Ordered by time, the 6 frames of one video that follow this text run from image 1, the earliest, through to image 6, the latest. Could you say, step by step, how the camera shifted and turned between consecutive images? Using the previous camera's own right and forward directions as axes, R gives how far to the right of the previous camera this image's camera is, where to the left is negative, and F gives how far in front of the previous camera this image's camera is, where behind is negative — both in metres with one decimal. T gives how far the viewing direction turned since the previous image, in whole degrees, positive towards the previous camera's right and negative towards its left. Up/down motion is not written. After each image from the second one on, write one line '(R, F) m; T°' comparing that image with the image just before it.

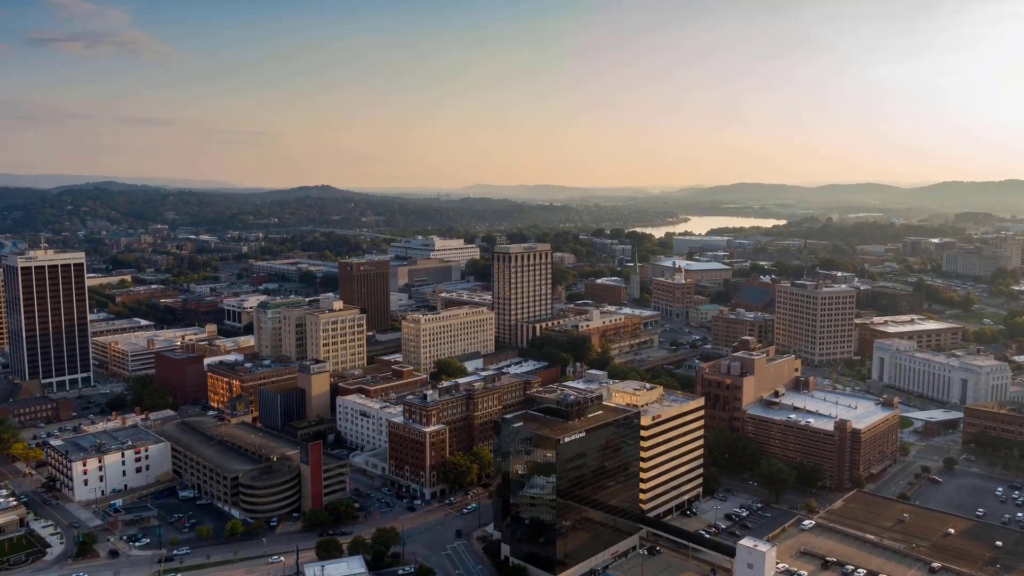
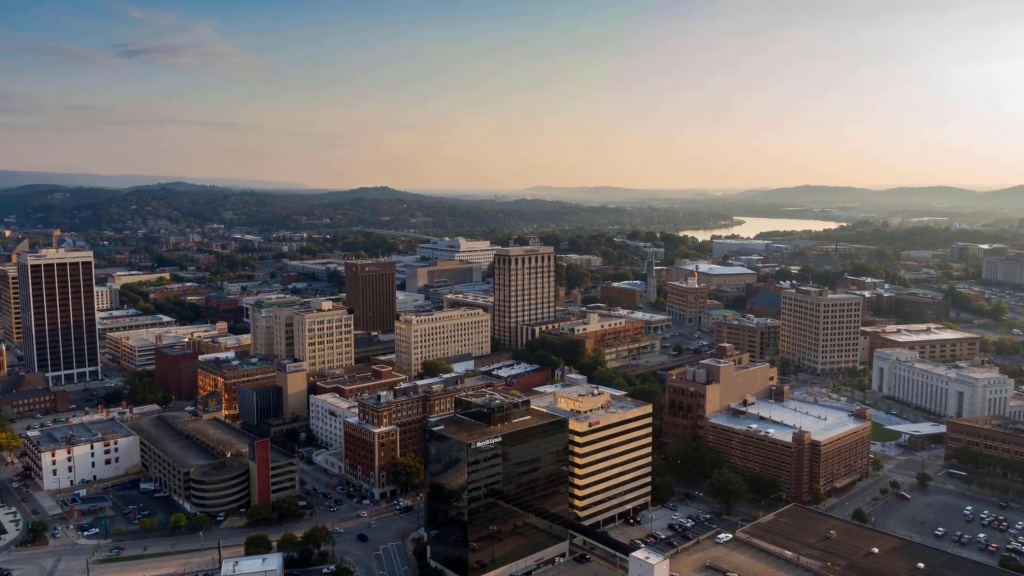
(+6.2, +0.4) m; -4°
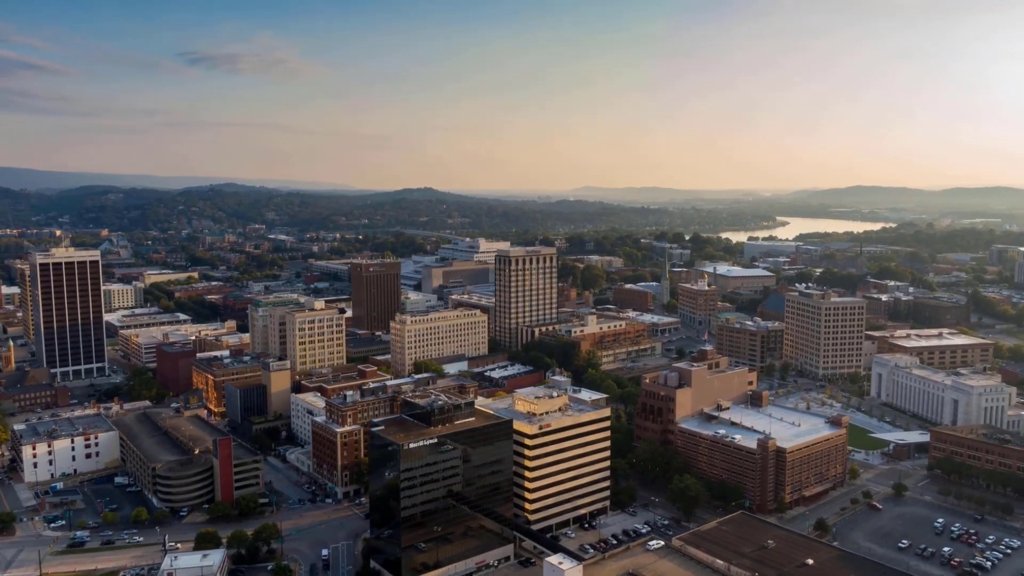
(+4.8, +0.3) m; -3°
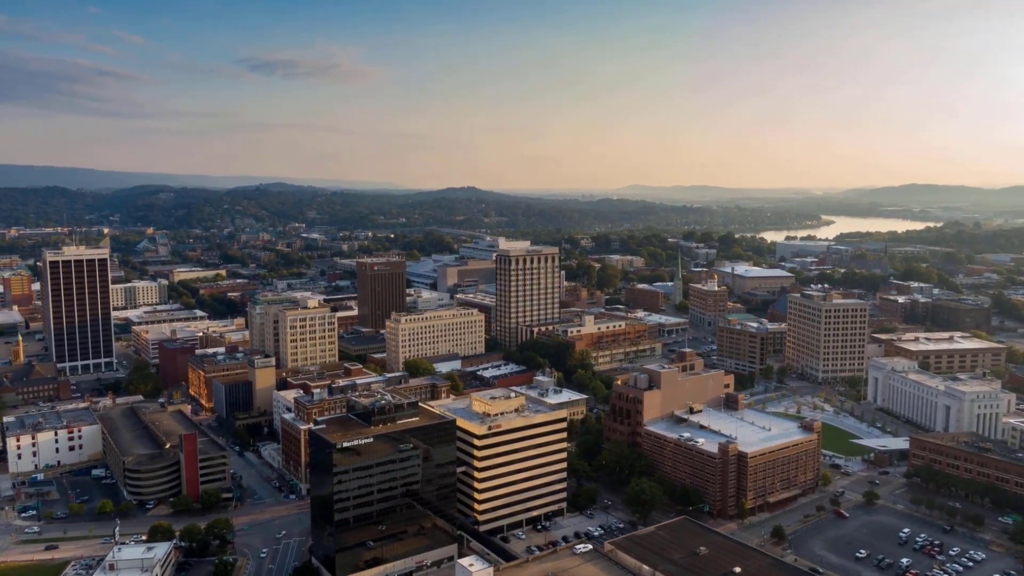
(+4.8, +0.3) m; -3°
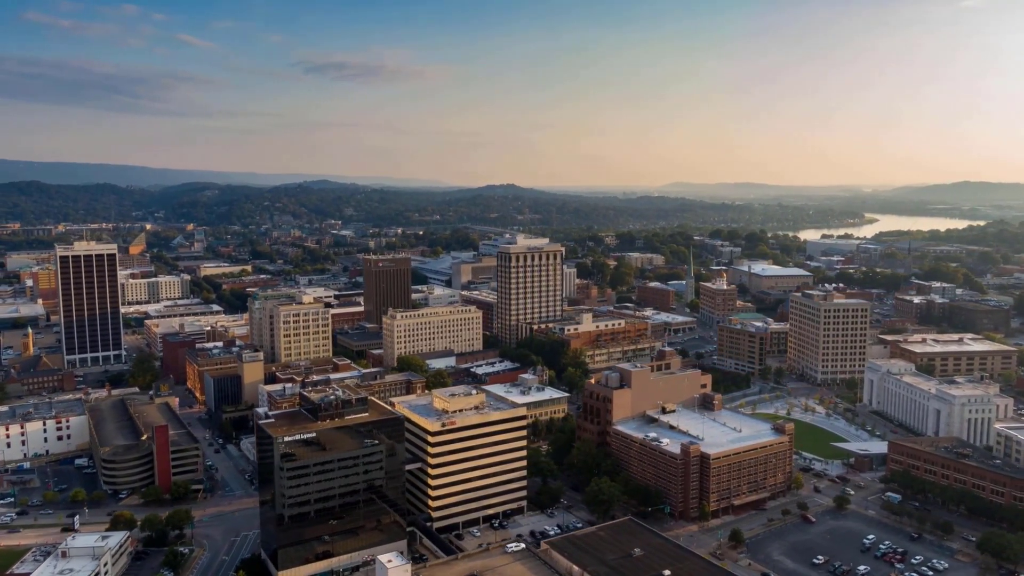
(+4.4, +0.3) m; -3°
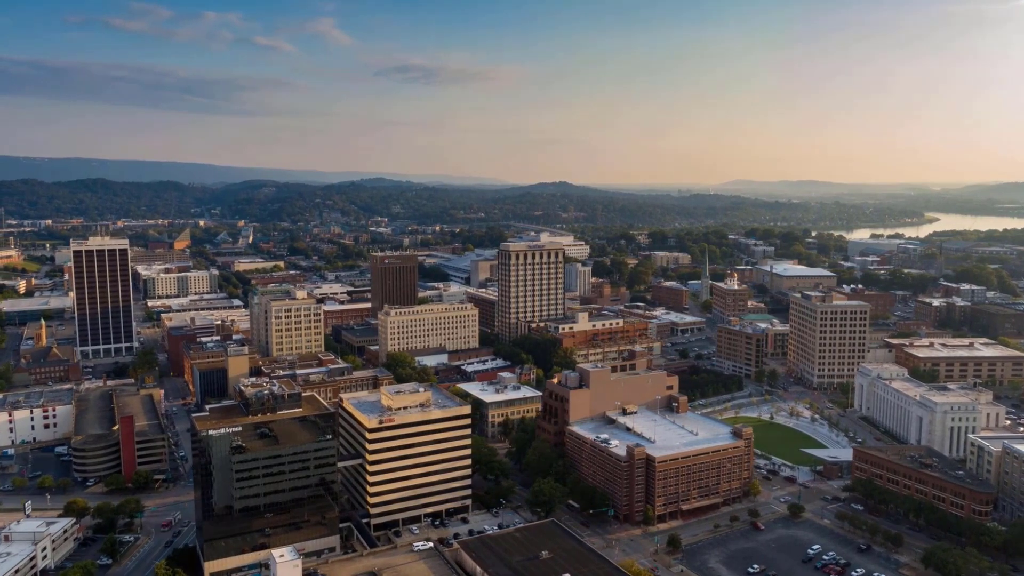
(+5.9, +0.4) m; -4°
